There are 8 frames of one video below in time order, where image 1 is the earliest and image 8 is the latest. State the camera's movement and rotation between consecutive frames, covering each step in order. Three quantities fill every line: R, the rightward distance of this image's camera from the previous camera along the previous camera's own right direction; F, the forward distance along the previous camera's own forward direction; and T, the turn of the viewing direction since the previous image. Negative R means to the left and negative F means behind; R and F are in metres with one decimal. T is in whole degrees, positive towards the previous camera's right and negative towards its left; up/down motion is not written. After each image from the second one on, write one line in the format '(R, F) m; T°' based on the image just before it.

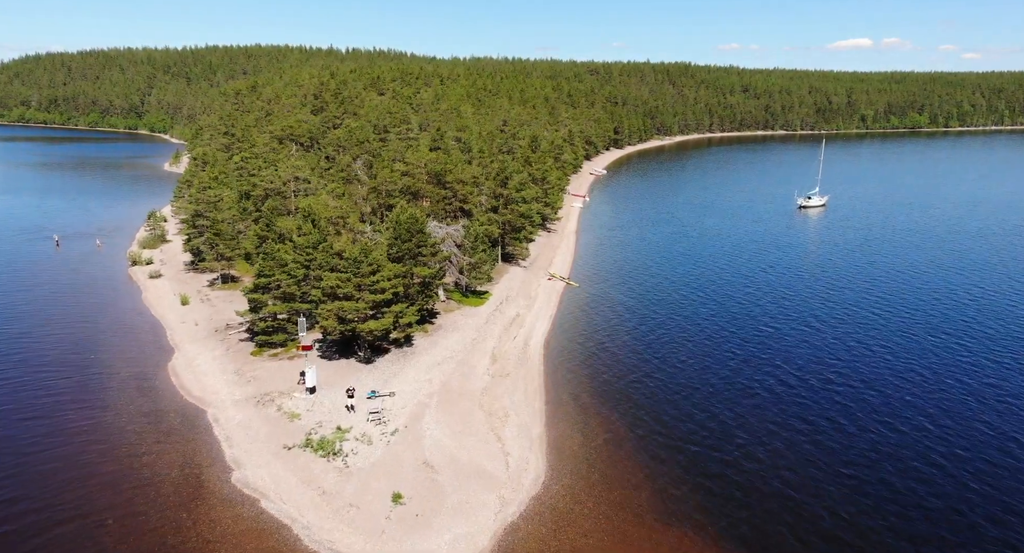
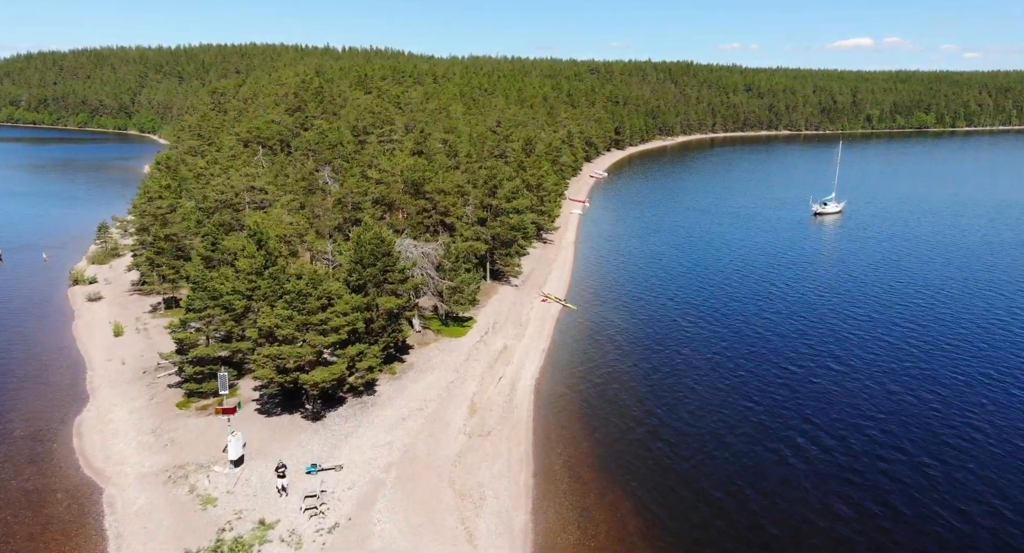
(+1.4, +10.2) m; 0°
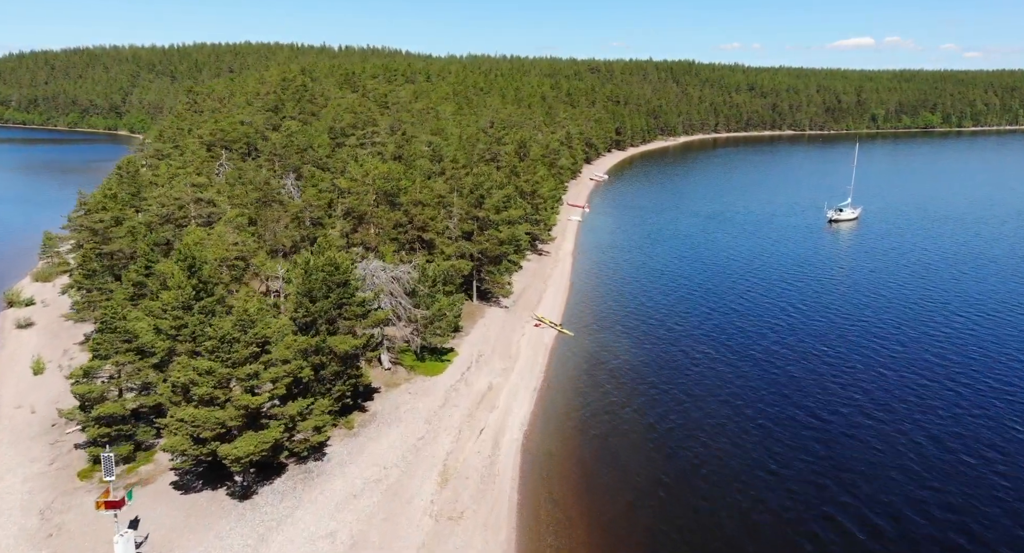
(+1.2, +9.0) m; 0°
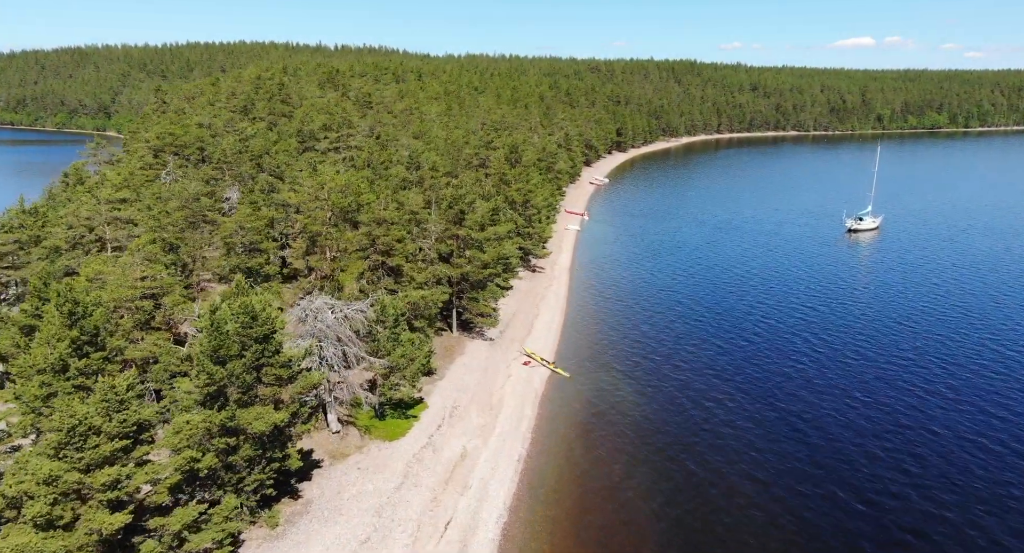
(+1.4, +10.2) m; 0°
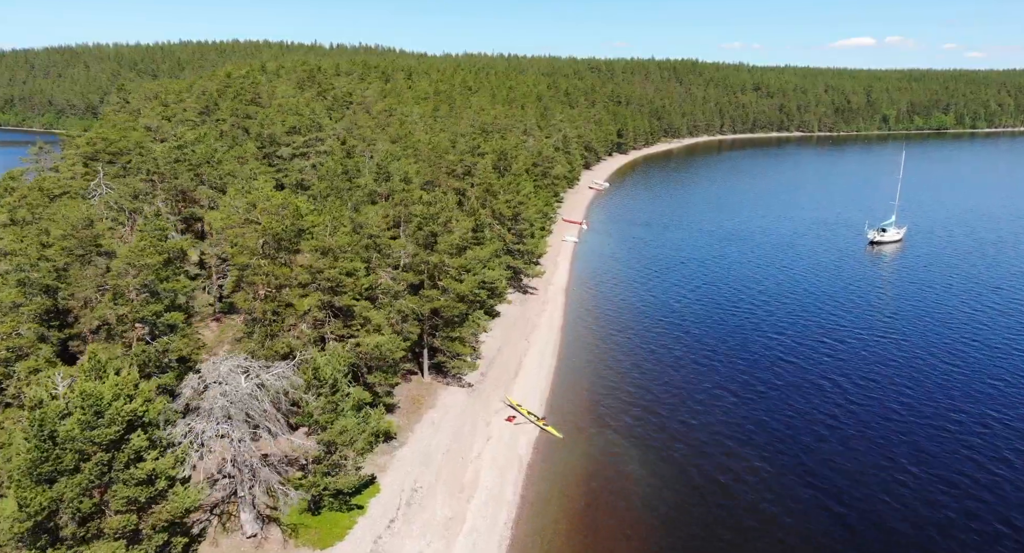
(+1.4, +10.1) m; 0°
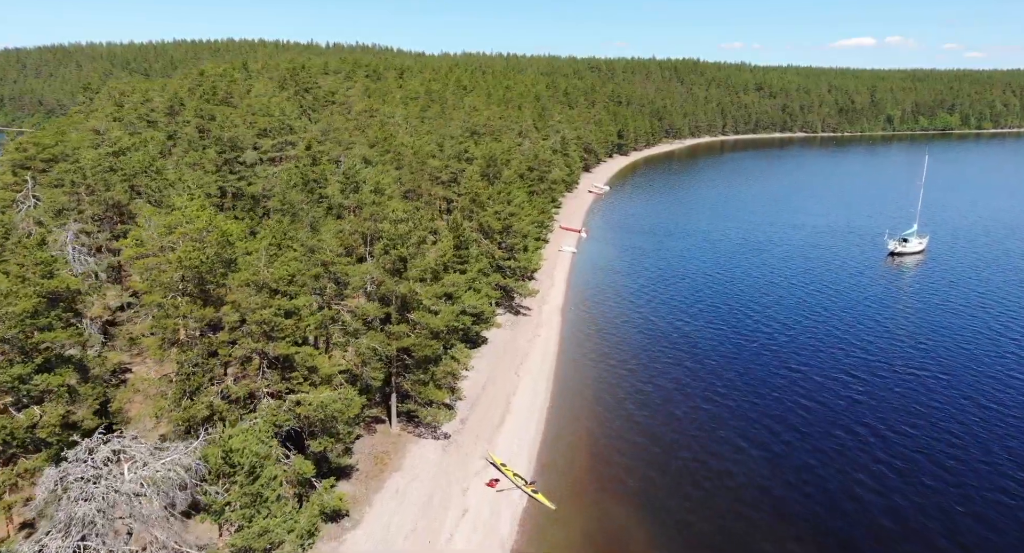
(+1.1, +8.0) m; 0°
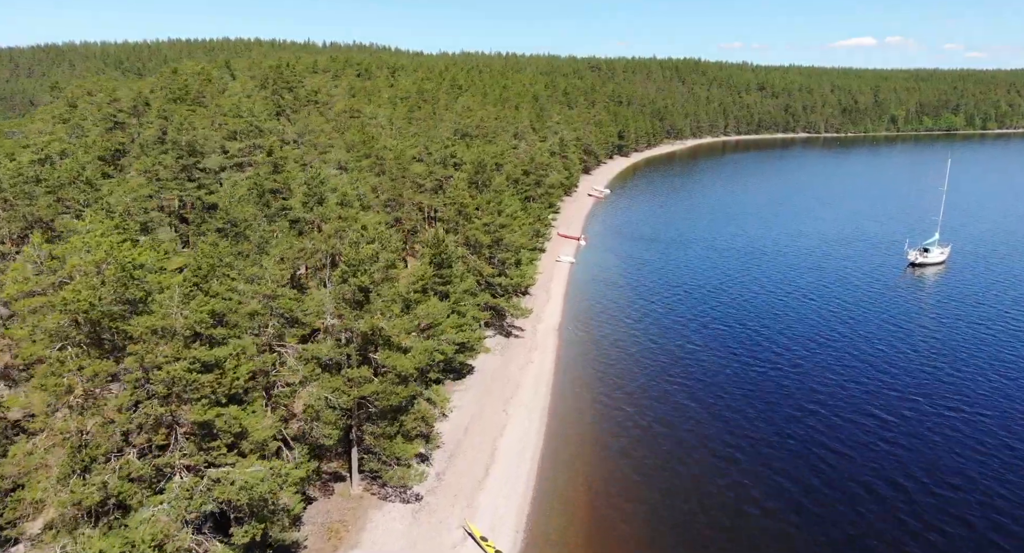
(+0.9, +6.9) m; 0°
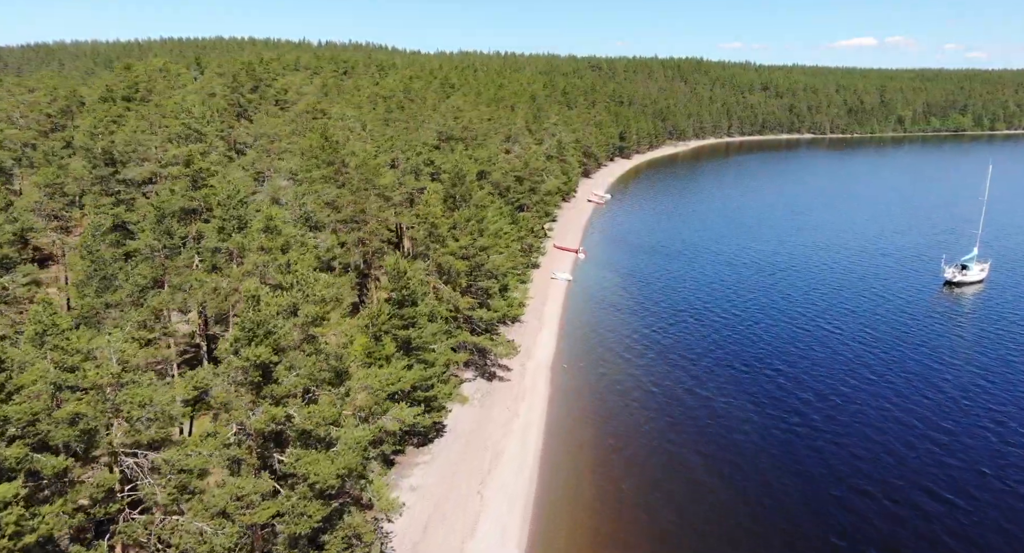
(+1.4, +10.4) m; 0°
